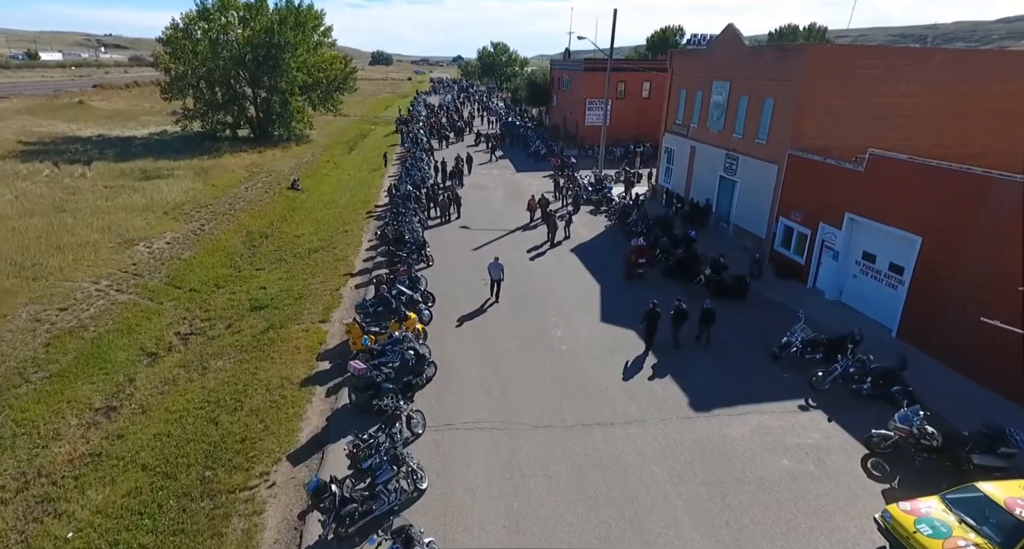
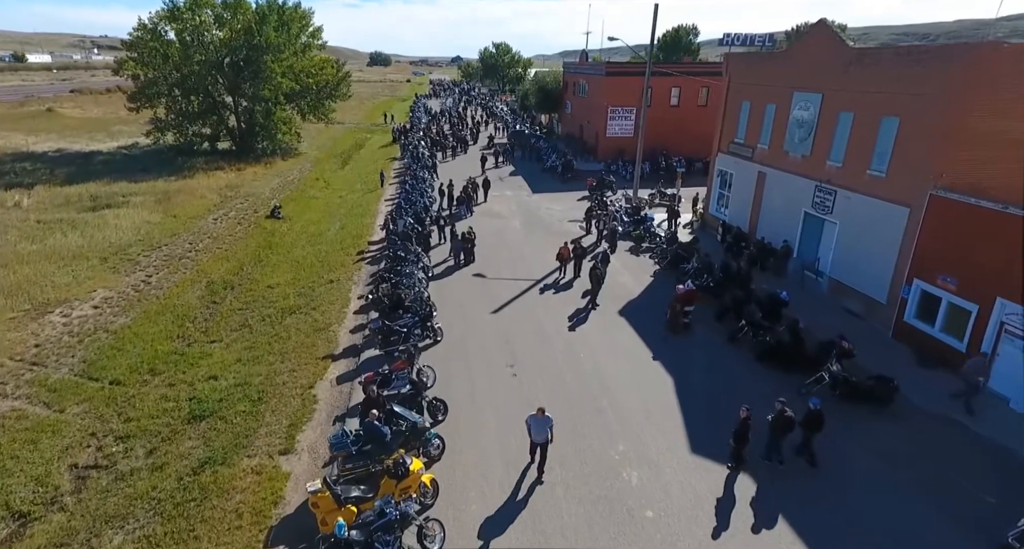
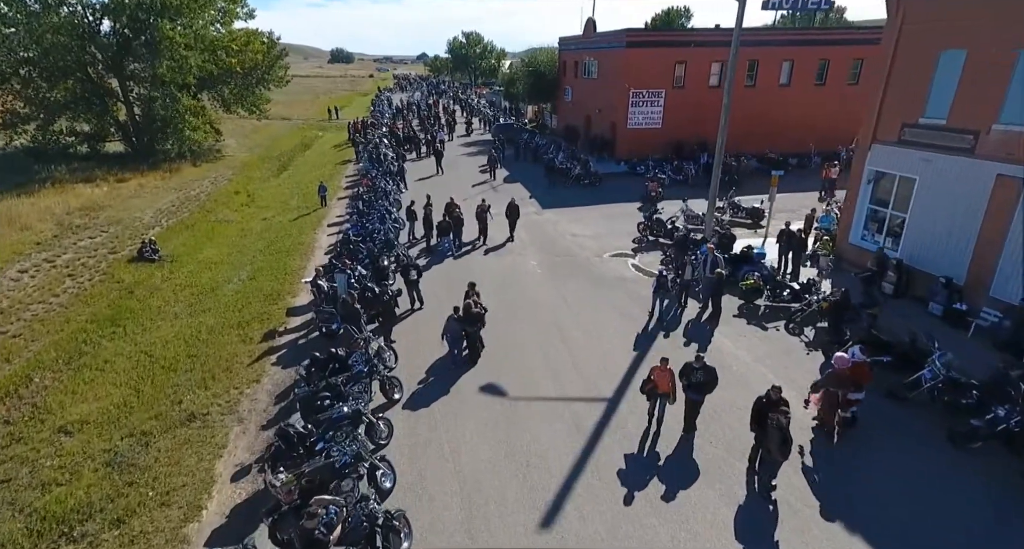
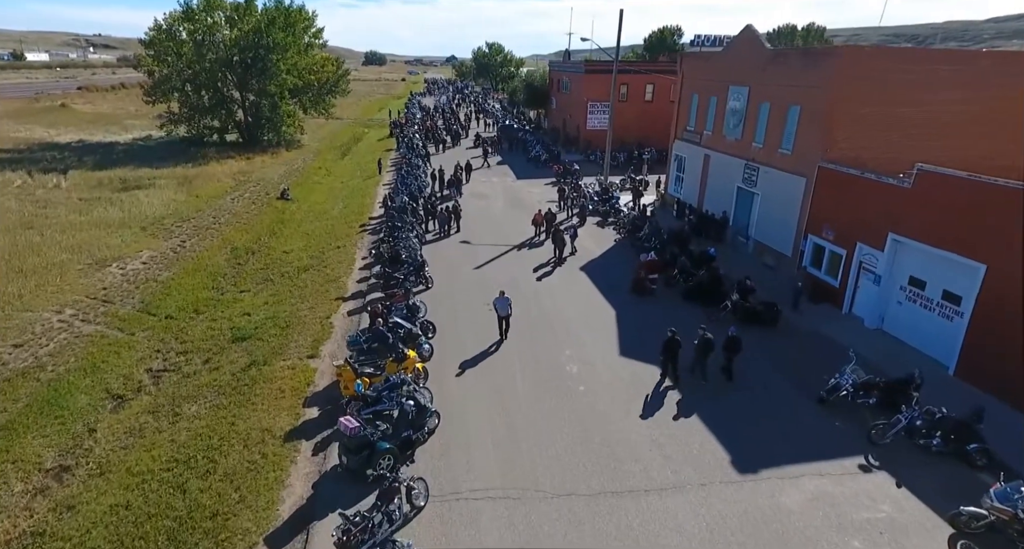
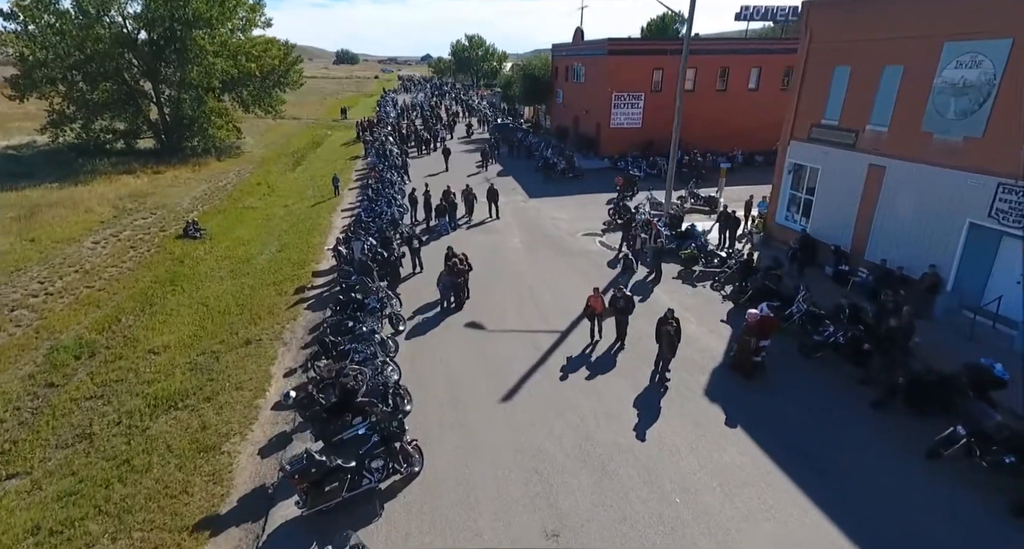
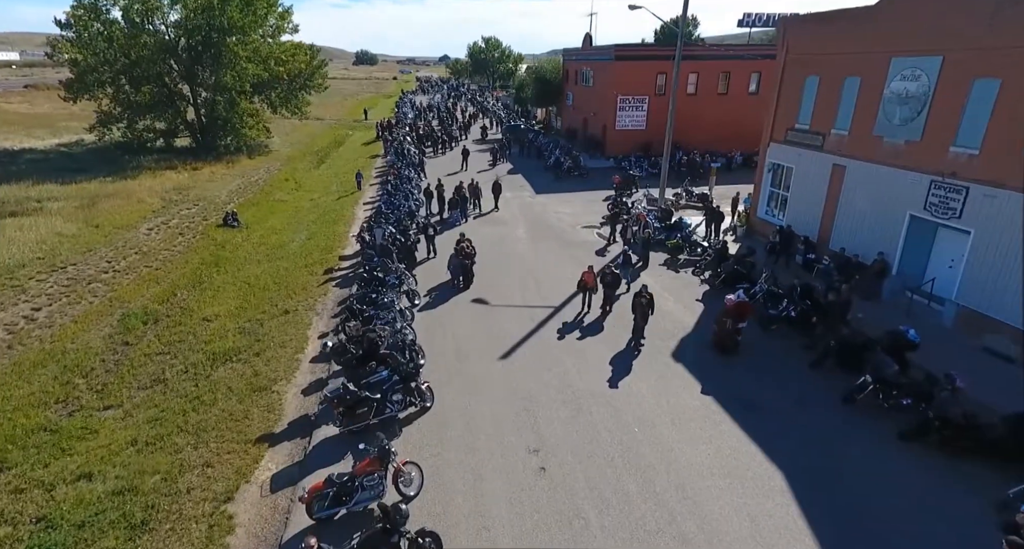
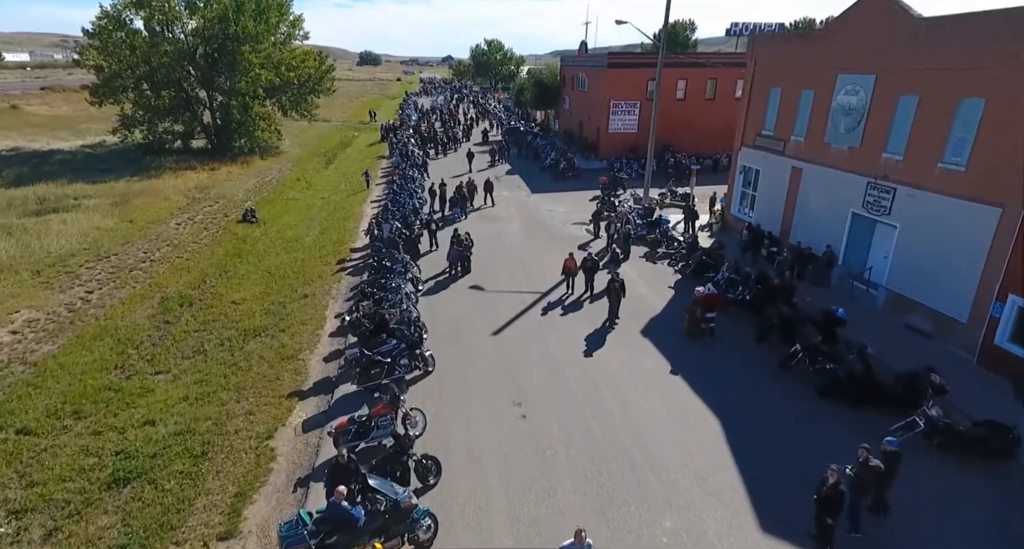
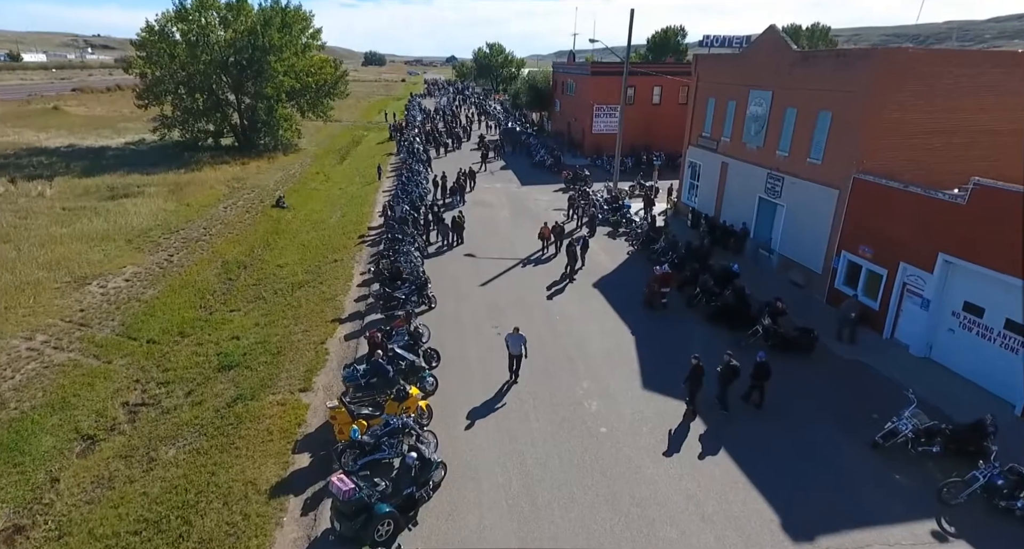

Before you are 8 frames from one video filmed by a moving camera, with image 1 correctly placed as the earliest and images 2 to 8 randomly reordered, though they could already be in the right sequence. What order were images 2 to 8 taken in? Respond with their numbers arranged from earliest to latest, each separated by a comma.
4, 8, 2, 7, 6, 5, 3
